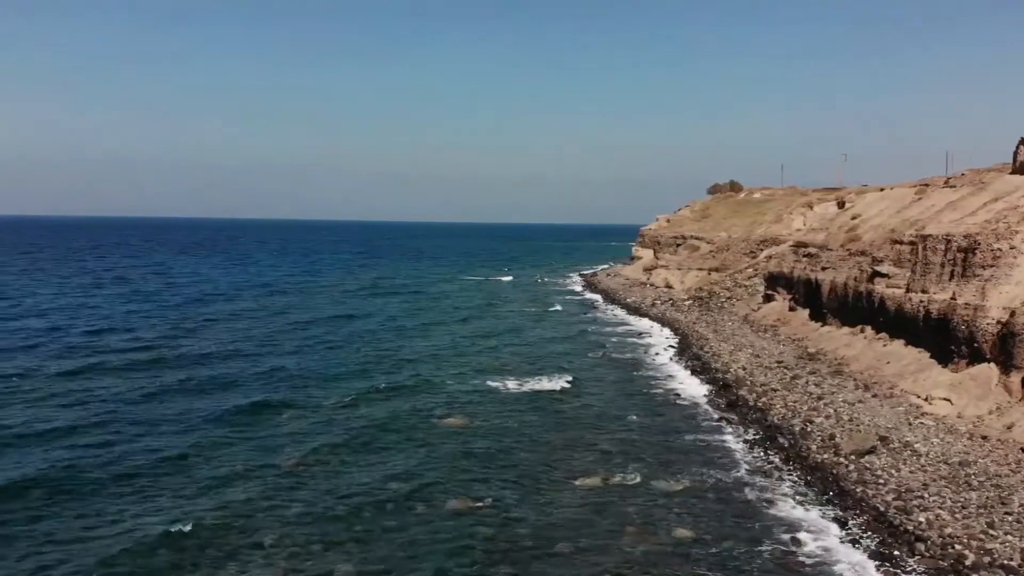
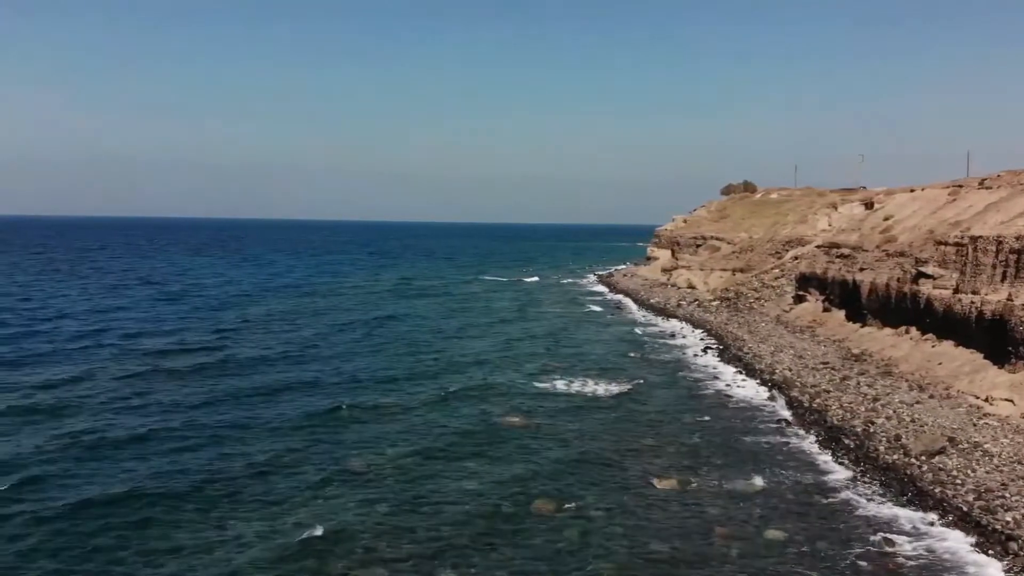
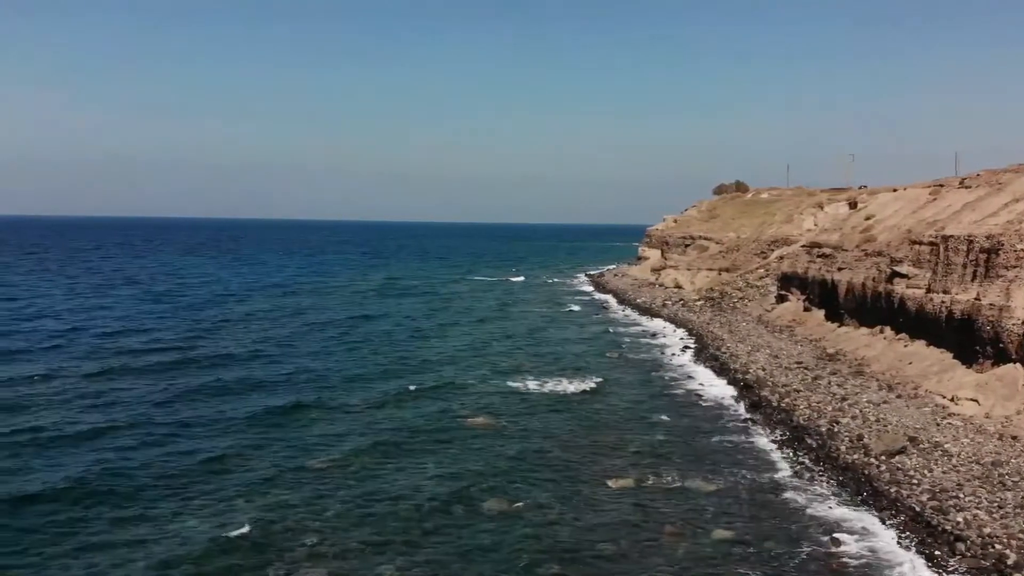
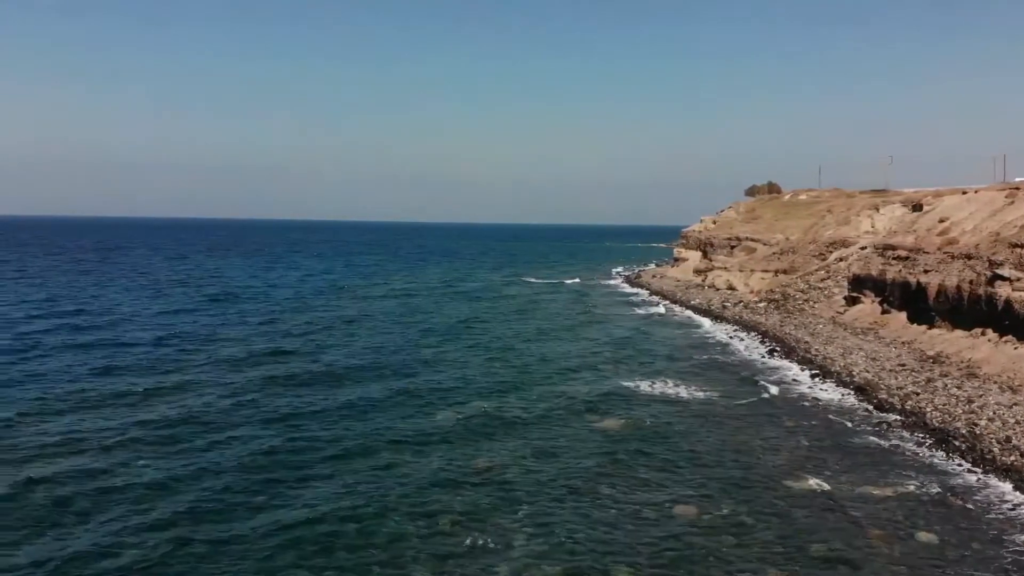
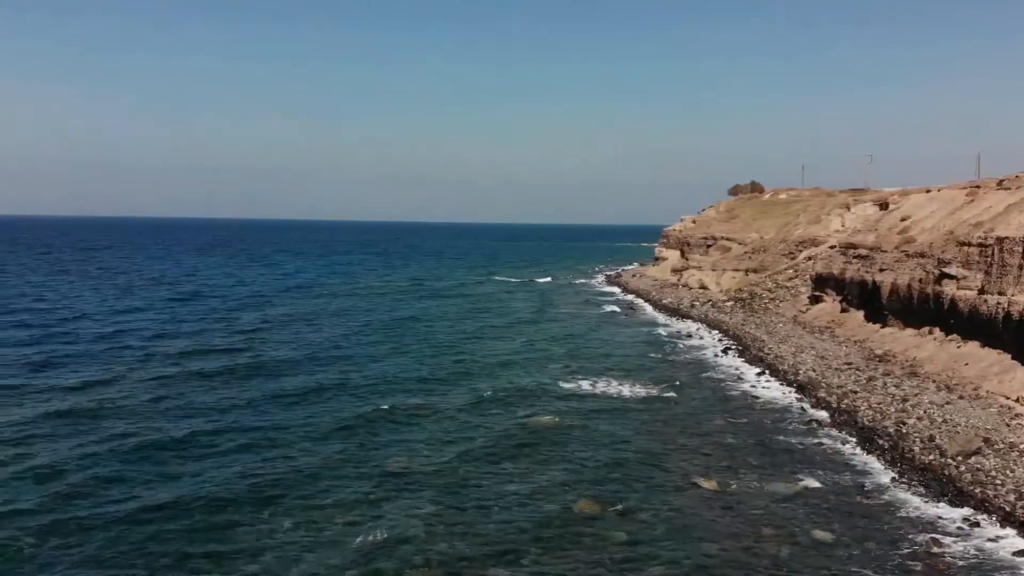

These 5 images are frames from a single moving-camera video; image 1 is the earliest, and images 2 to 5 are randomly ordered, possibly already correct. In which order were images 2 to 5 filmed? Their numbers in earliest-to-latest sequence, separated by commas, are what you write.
3, 2, 5, 4
